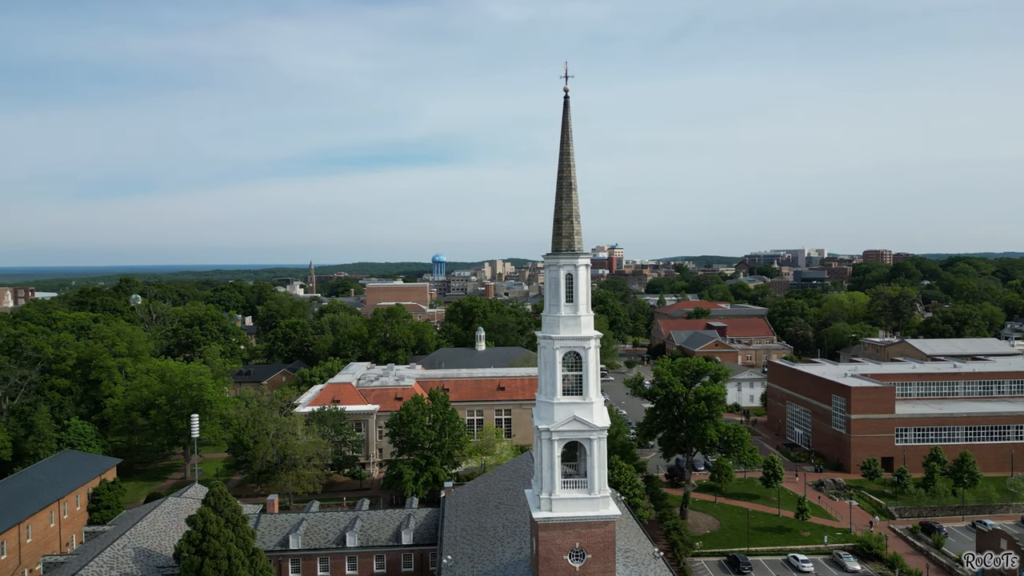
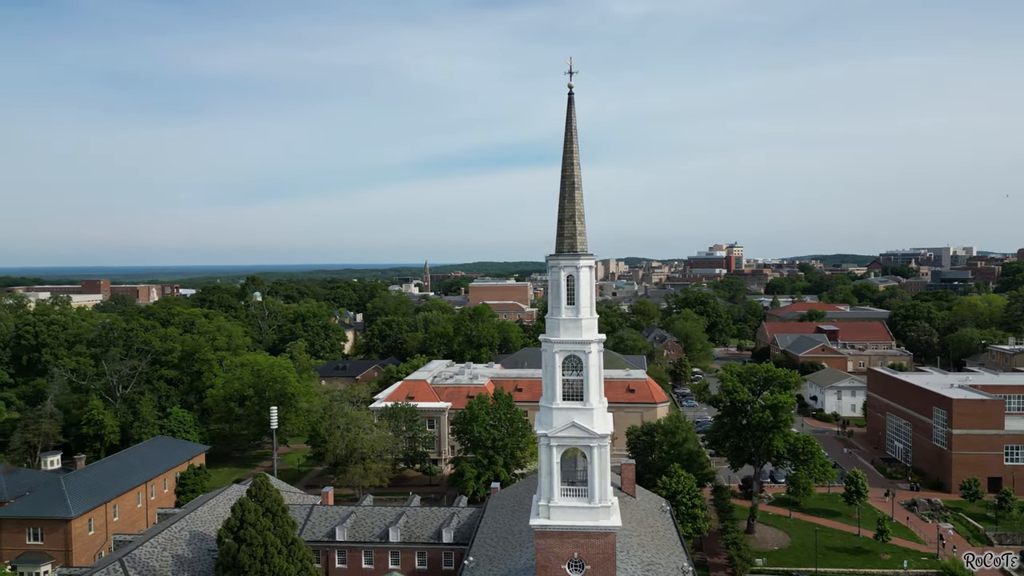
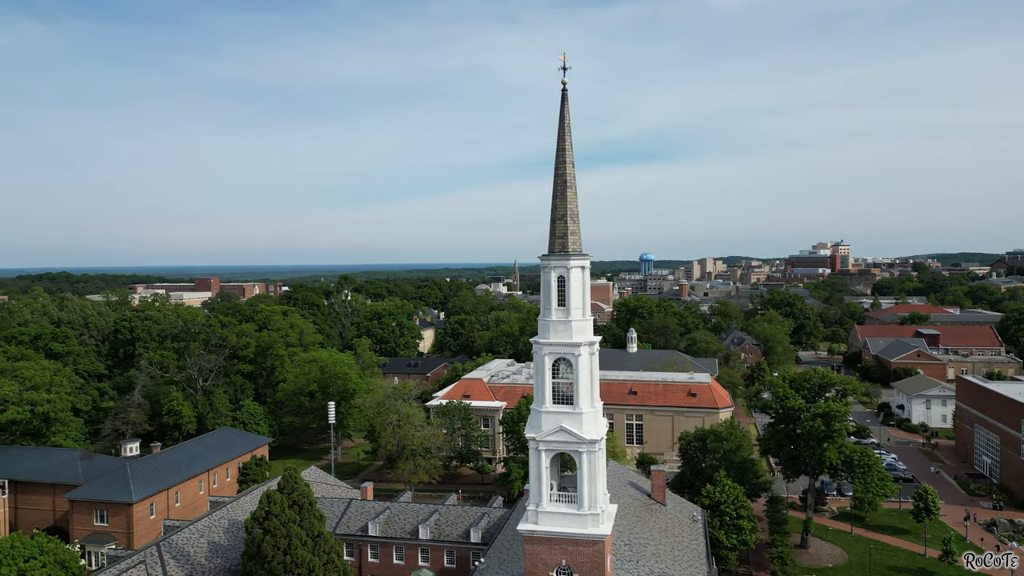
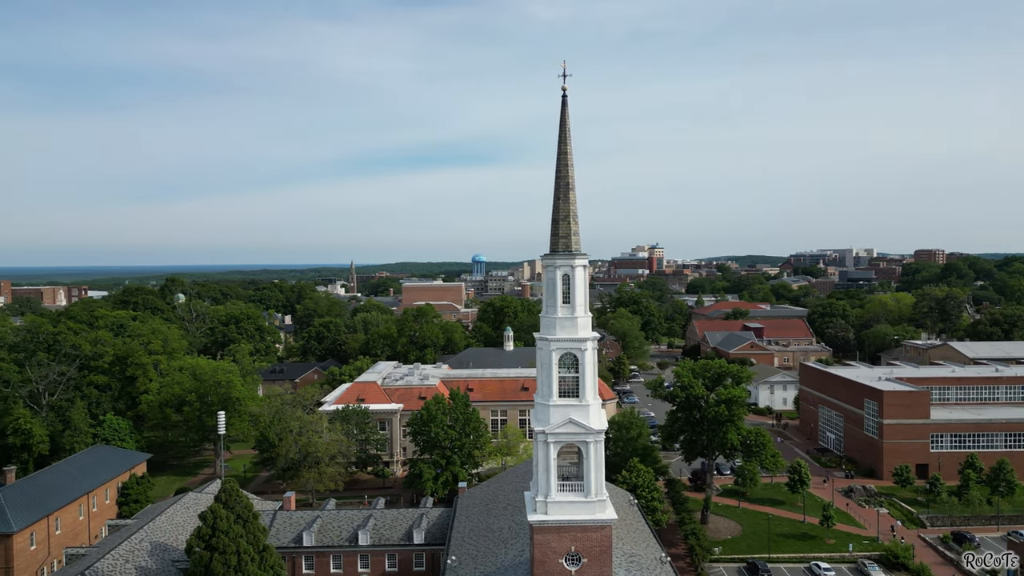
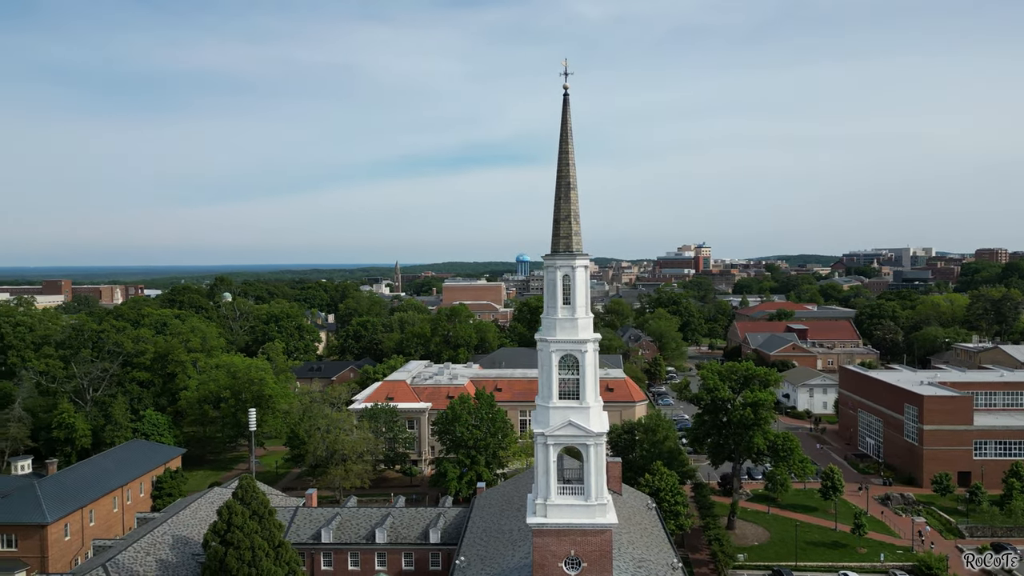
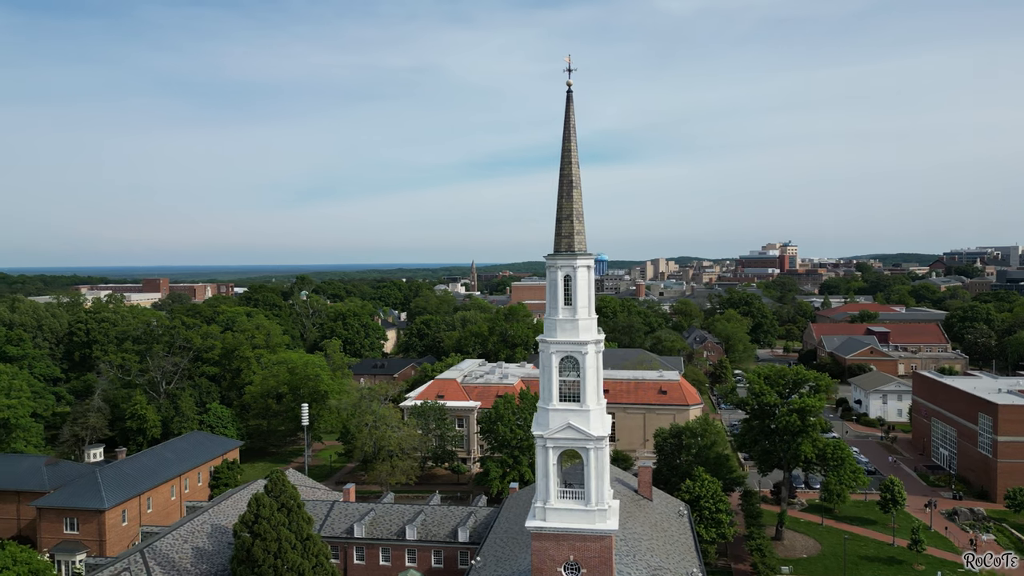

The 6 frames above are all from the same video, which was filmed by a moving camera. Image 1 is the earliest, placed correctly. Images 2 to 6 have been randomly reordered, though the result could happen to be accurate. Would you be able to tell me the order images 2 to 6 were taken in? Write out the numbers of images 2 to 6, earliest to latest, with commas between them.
4, 5, 2, 6, 3
